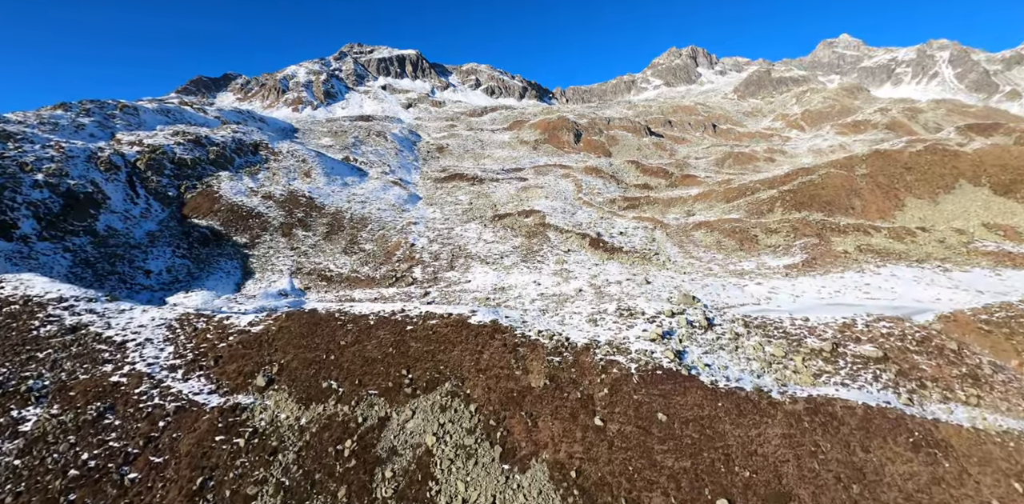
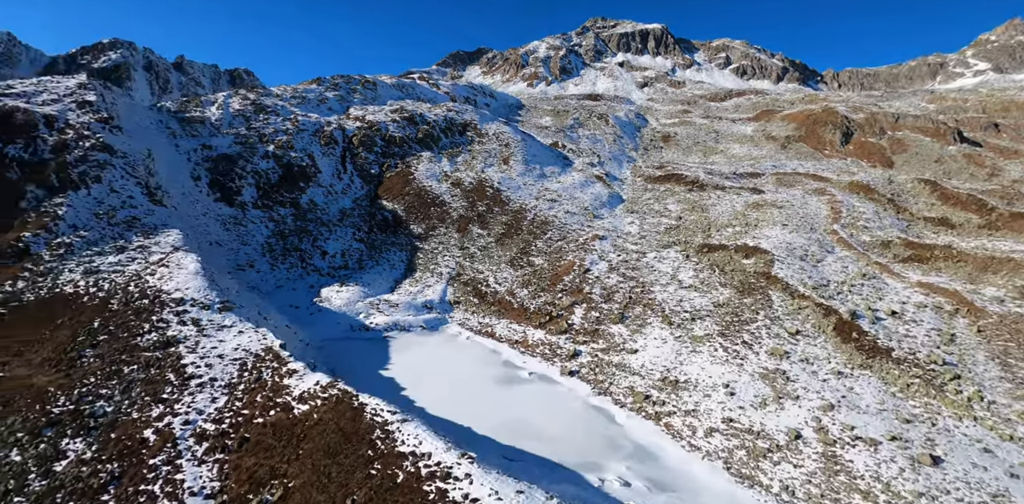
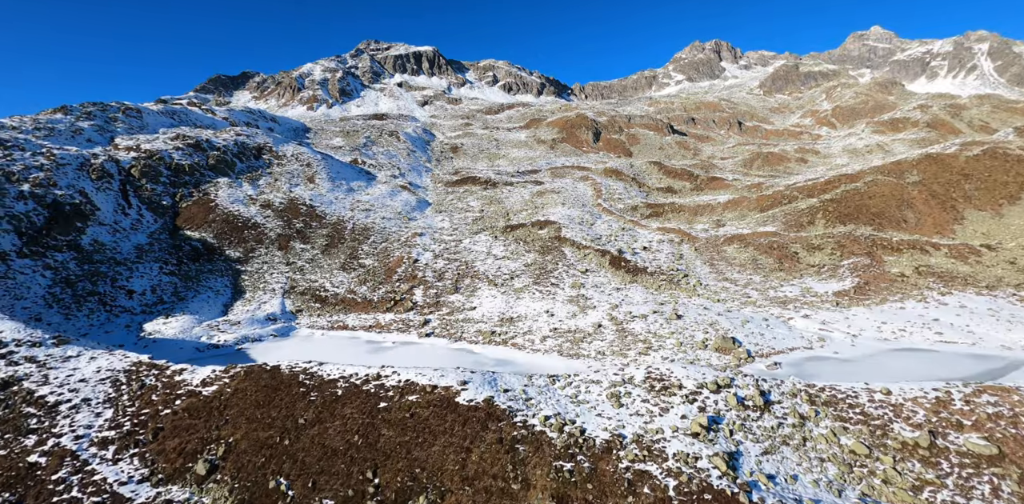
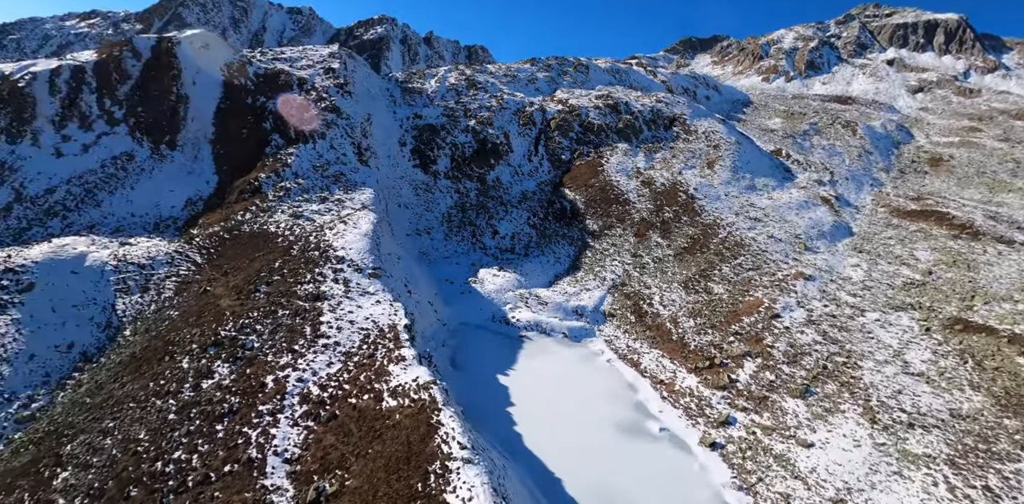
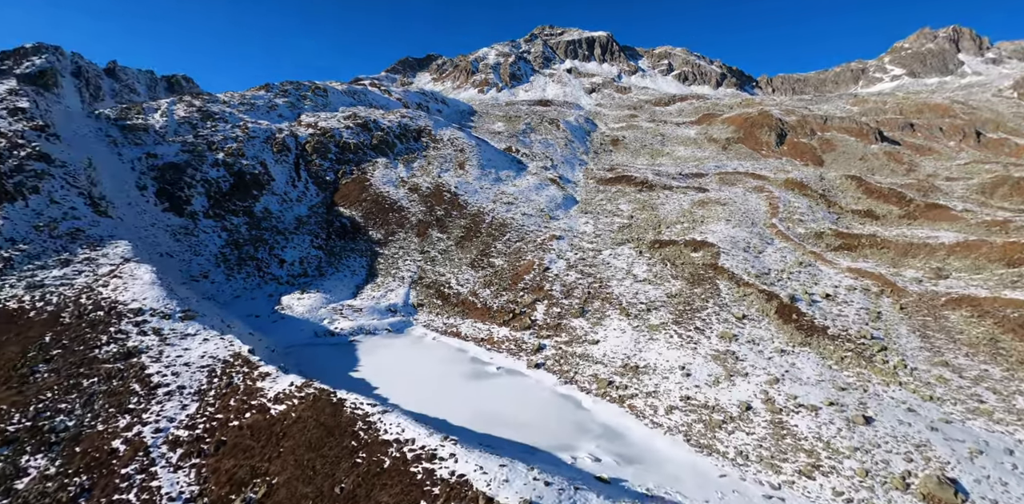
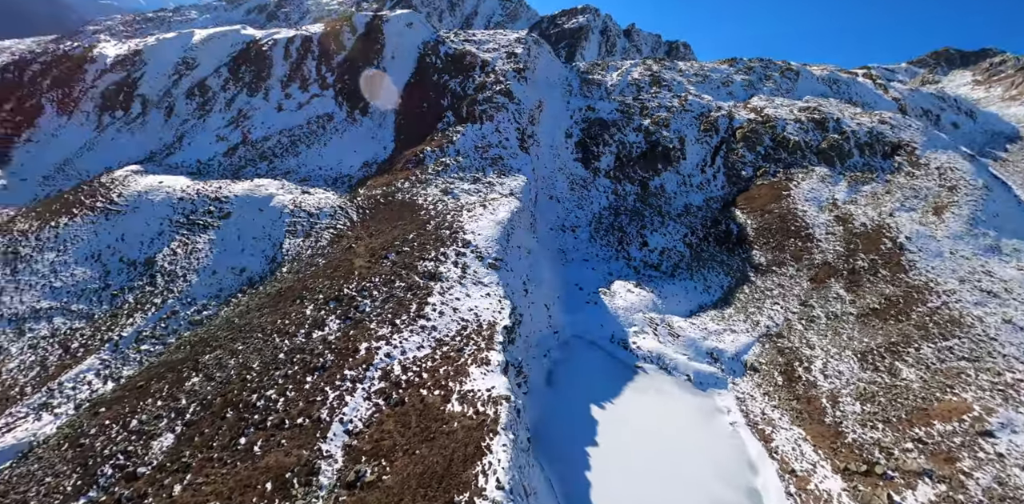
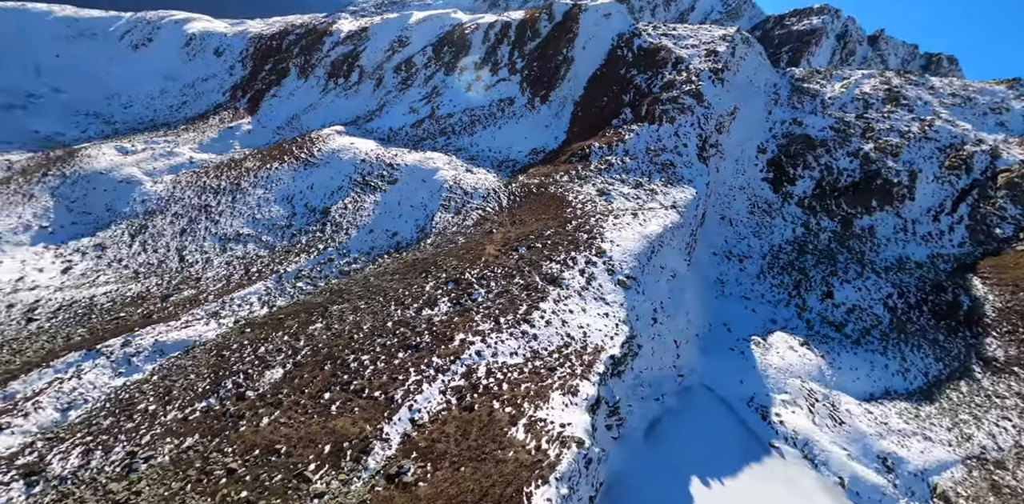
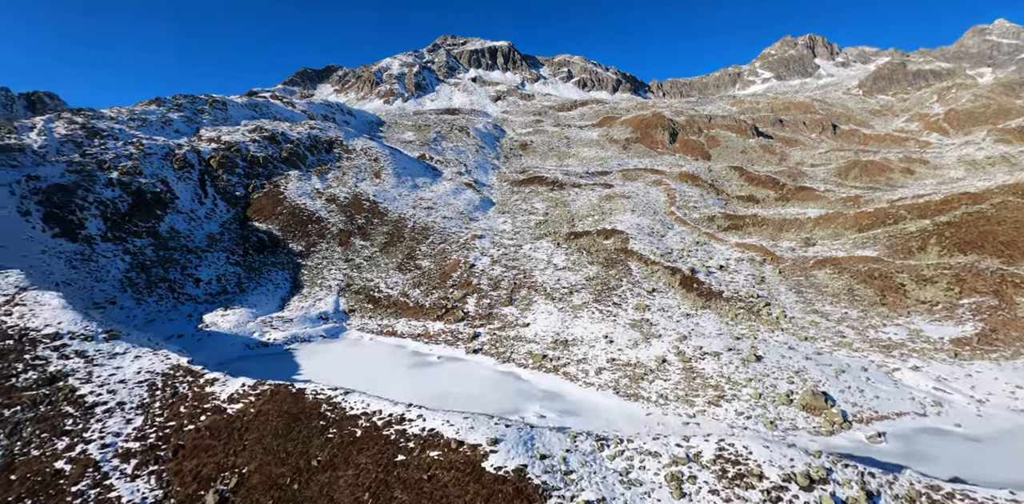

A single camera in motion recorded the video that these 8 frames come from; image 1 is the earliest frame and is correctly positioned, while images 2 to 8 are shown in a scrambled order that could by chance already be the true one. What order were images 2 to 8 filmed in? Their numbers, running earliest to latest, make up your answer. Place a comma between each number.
3, 8, 5, 2, 4, 6, 7
